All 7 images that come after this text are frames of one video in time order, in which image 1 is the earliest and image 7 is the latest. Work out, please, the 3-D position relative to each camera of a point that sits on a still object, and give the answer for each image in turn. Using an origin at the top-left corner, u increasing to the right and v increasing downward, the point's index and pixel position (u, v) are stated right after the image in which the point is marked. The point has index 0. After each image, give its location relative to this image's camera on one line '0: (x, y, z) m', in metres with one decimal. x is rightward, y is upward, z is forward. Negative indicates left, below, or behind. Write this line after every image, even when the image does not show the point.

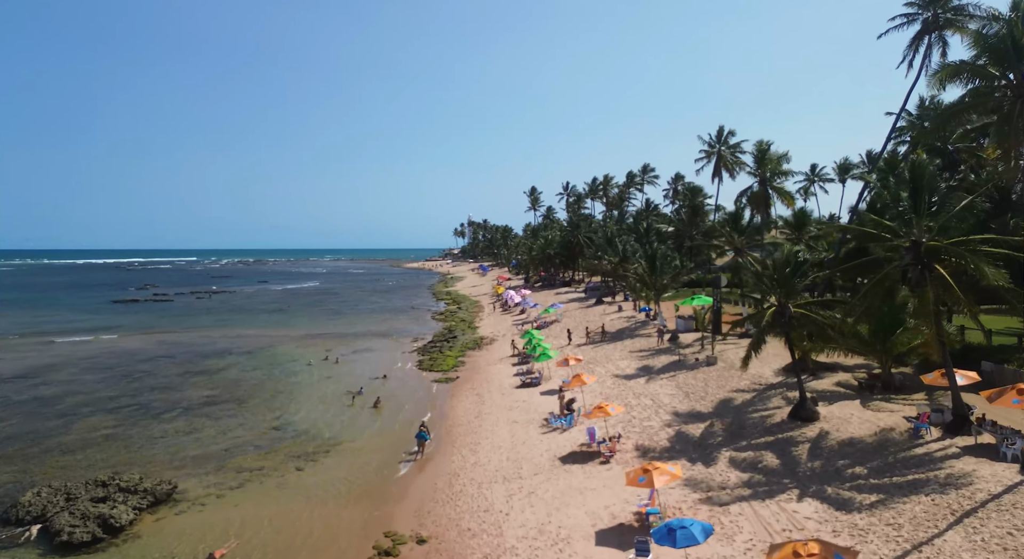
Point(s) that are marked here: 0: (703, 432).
0: (+5.8, -4.7, +19.2) m
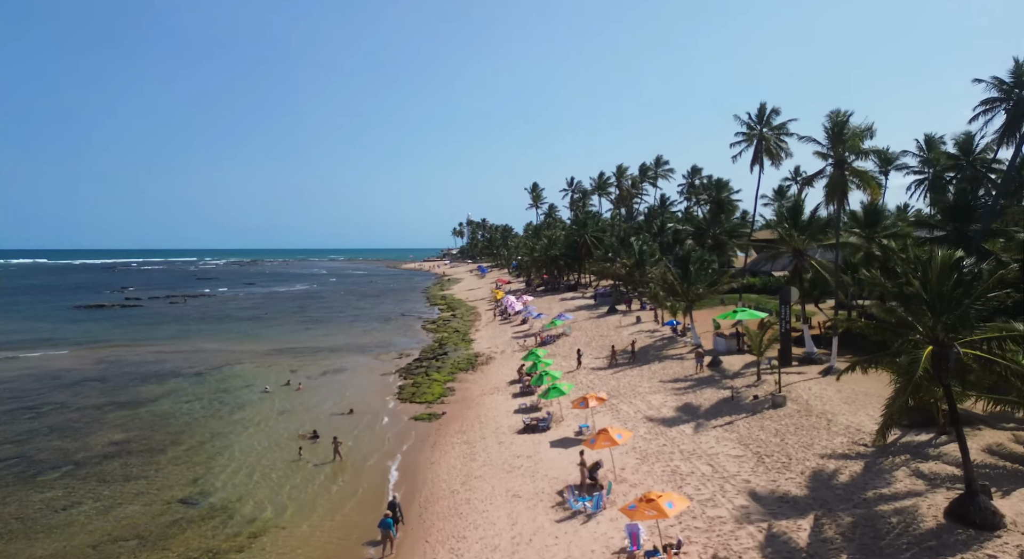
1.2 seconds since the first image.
0: (+5.8, -5.1, +12.3) m
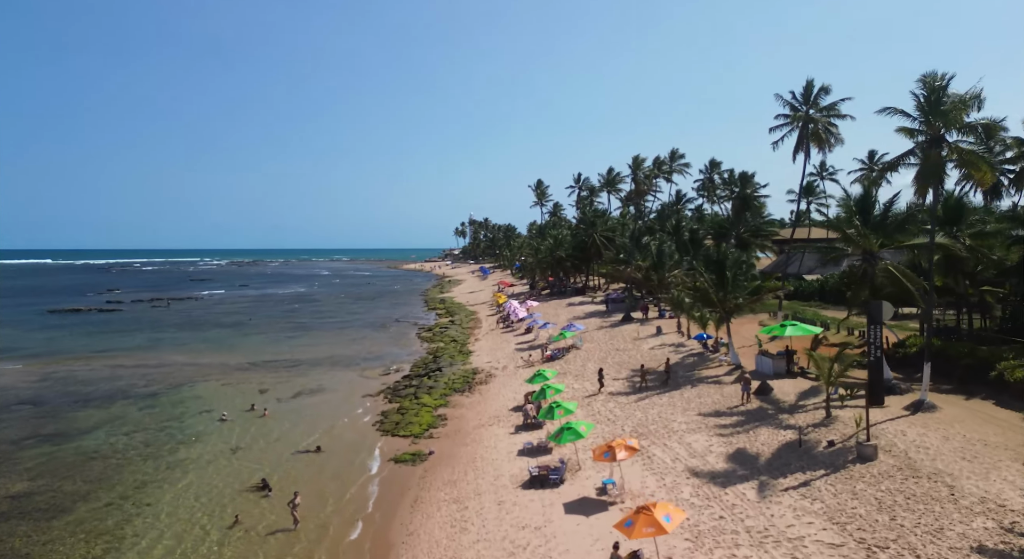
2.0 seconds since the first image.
0: (+5.9, -5.4, +7.4) m
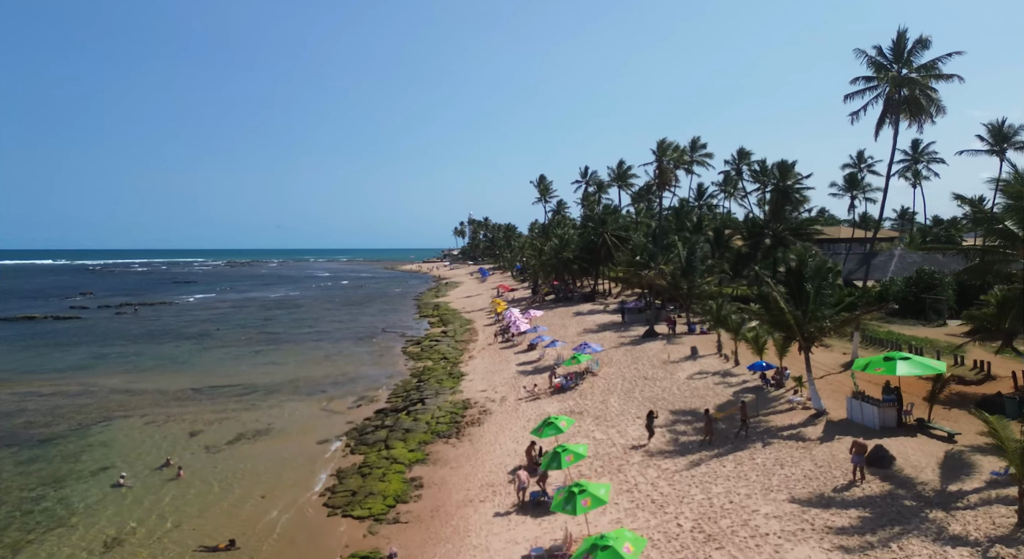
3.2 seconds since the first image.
0: (+5.8, -5.8, +0.4) m
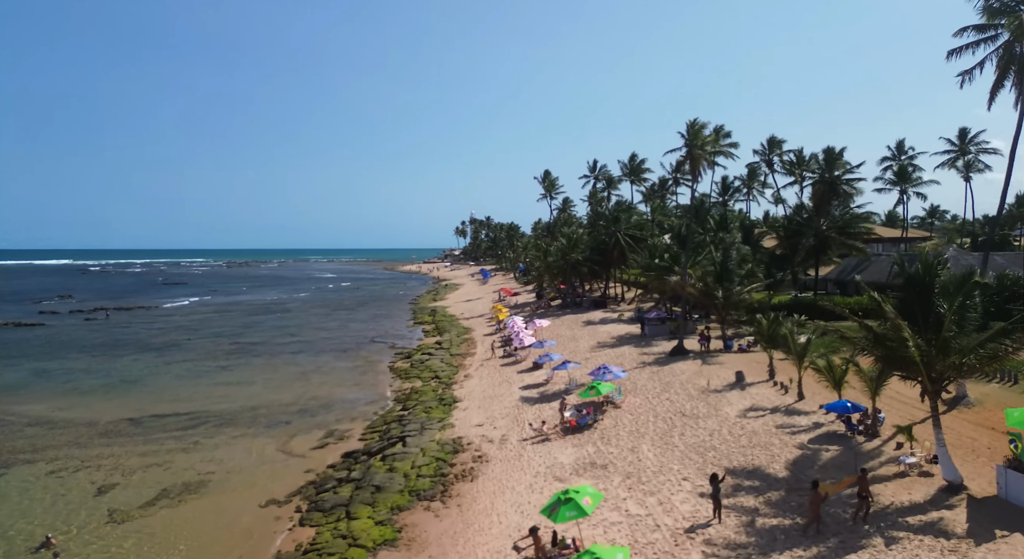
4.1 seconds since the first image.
0: (+5.8, -6.1, -5.2) m
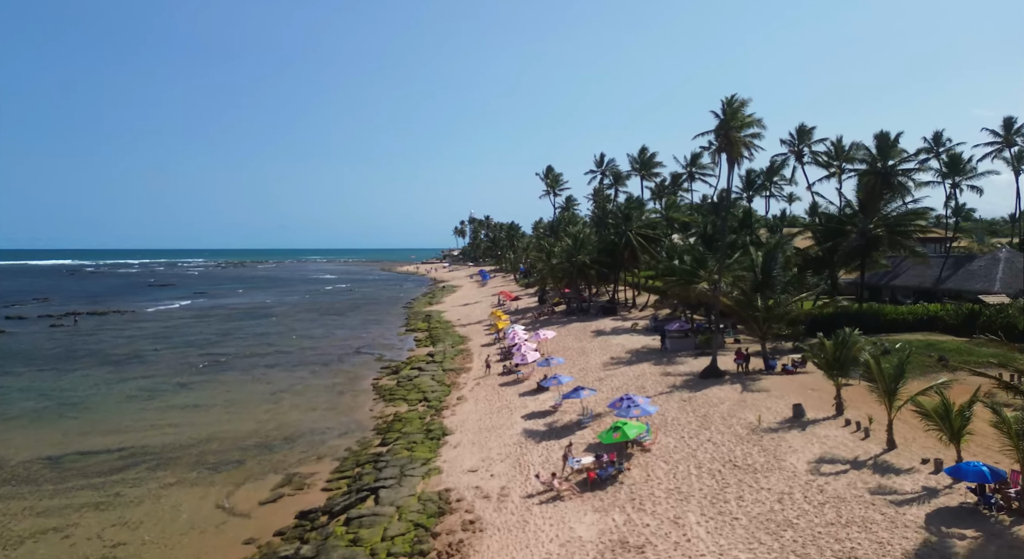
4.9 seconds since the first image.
0: (+5.9, -6.4, -10.0) m
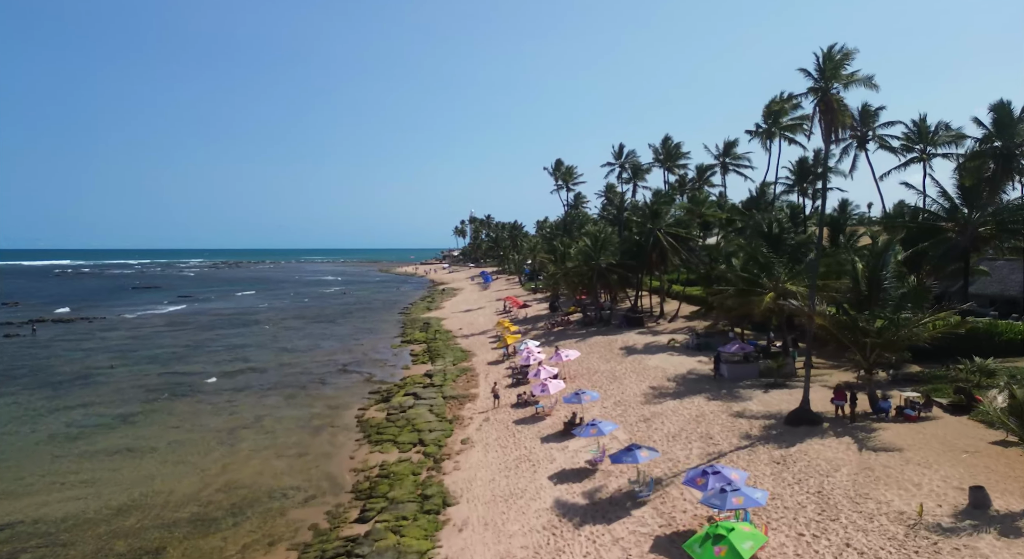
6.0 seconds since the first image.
0: (+6.6, -6.8, -16.3) m
